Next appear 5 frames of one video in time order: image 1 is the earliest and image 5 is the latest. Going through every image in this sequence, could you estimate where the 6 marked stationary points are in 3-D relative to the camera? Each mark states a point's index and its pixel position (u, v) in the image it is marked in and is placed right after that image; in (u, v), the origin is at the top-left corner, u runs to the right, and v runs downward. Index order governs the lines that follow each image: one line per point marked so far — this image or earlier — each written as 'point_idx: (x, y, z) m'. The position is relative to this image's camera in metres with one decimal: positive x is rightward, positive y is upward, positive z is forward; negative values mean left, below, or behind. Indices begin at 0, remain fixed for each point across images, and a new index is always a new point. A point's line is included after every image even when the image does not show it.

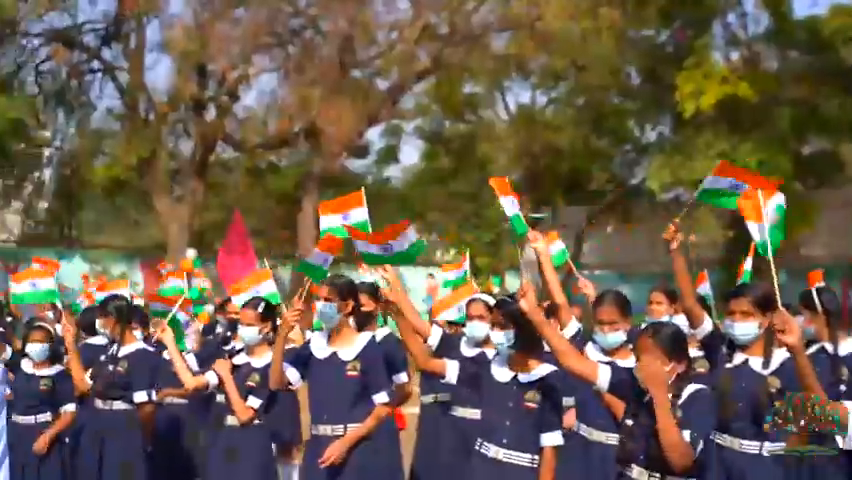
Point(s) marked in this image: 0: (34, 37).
0: (-5.7, +3.0, +15.8) m
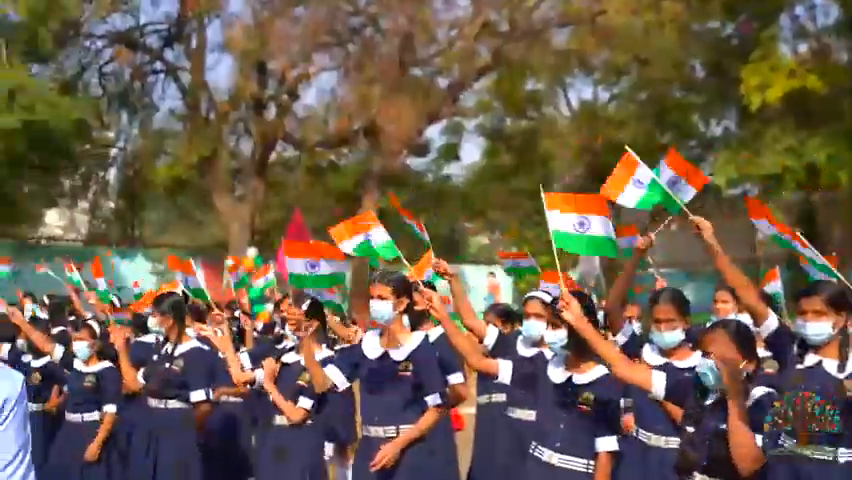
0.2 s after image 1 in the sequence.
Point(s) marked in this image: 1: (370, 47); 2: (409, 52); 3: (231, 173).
0: (-4.8, +3.0, +16.0) m
1: (-0.8, +2.7, +15.2) m
2: (-0.2, +2.6, +15.2) m
3: (-2.9, +1.0, +16.0) m
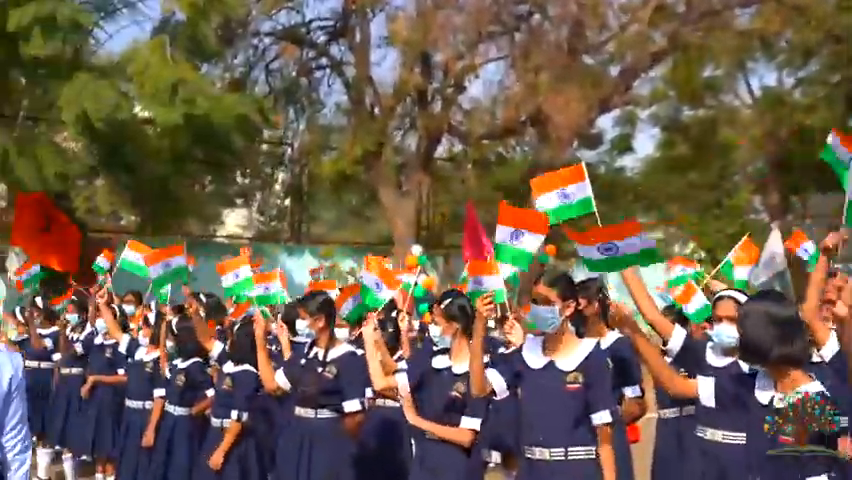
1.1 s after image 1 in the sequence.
0: (-2.4, +3.0, +16.0) m
1: (+1.5, +2.8, +14.6) m
2: (+2.0, +2.7, +14.5) m
3: (-0.4, +1.0, +15.7) m
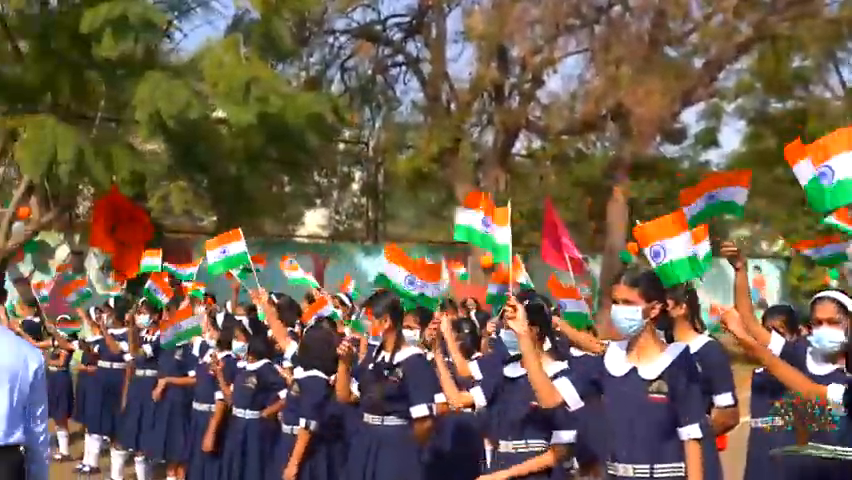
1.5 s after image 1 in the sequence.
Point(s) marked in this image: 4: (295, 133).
0: (-1.3, +3.0, +15.9) m
1: (+2.5, +2.8, +14.1) m
2: (+3.0, +2.7, +14.1) m
3: (+0.7, +1.1, +15.4) m
4: (-1.4, +1.1, +11.6) m
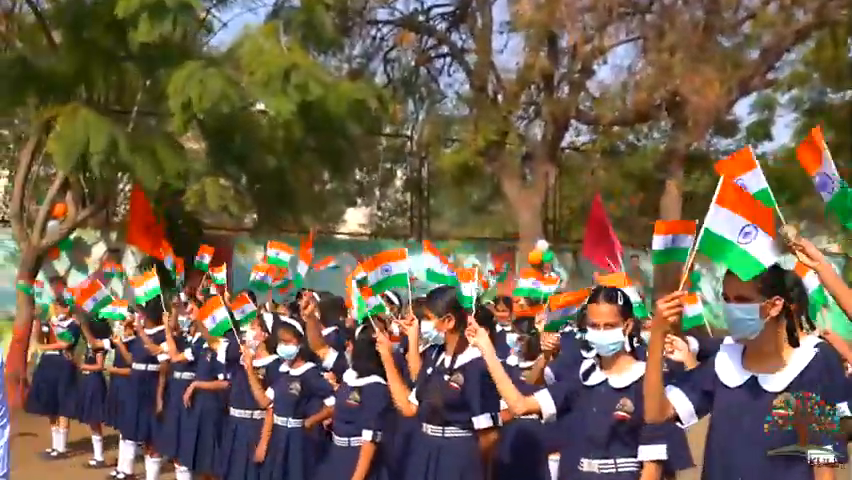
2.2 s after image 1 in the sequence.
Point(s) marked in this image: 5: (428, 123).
0: (-0.6, +3.1, +15.4) m
1: (+3.1, +2.9, +13.5) m
2: (+3.6, +2.8, +13.4) m
3: (+1.3, +1.1, +14.9) m
4: (-0.9, +1.2, +11.1) m
5: (0.0, +1.6, +15.2) m
